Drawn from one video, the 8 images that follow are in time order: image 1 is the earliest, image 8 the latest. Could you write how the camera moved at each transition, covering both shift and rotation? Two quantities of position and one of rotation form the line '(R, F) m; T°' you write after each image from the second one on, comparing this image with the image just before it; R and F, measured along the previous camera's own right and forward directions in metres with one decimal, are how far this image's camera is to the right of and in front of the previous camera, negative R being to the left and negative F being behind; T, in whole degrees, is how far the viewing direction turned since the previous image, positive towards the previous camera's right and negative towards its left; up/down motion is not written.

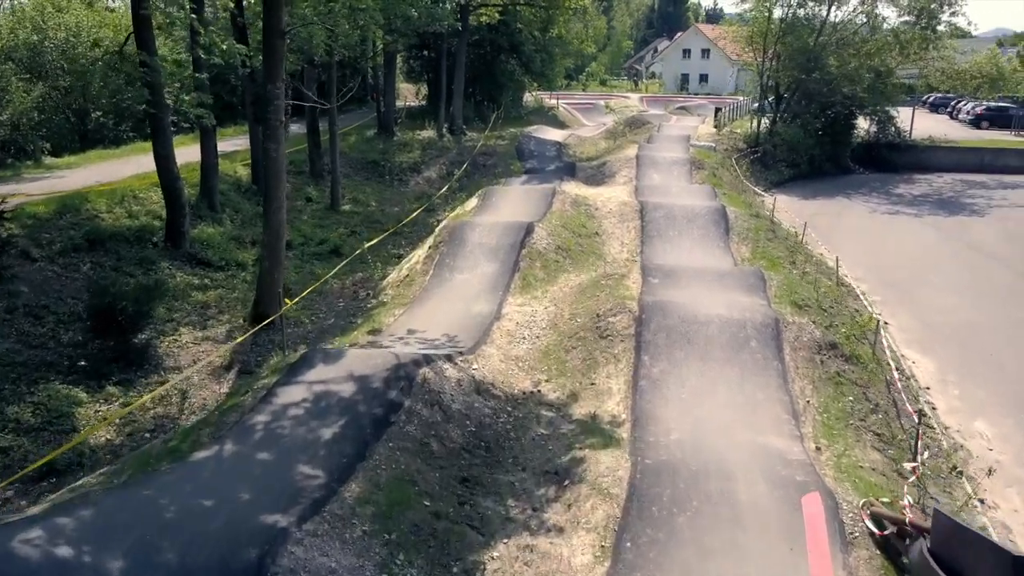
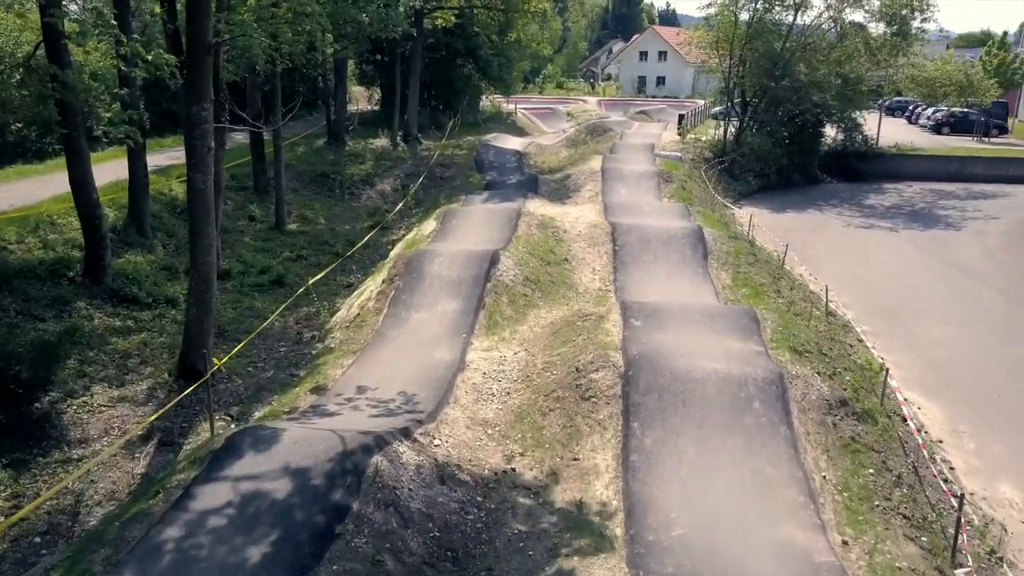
(-0.1, +1.4) m; +3°
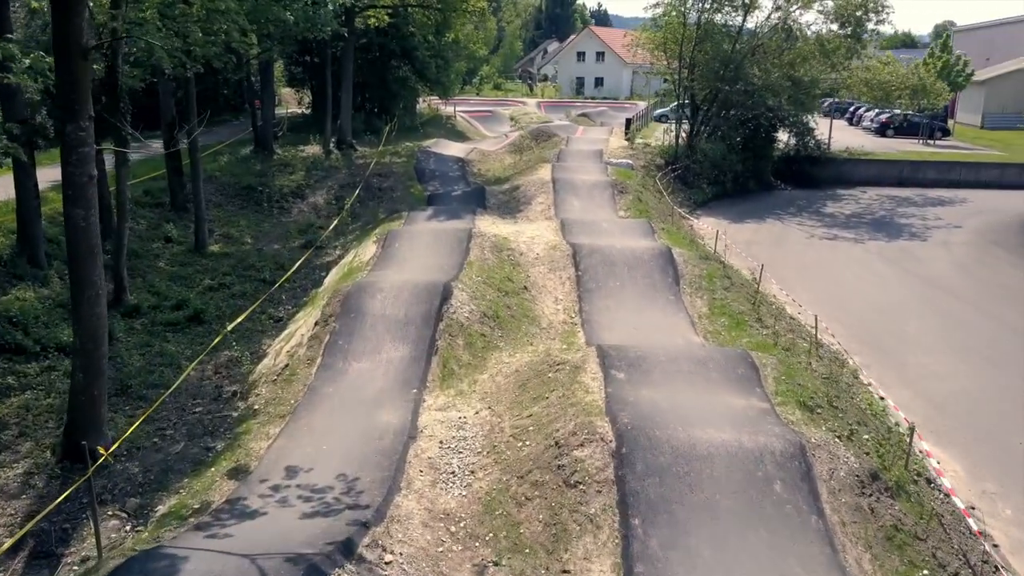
(-0.2, +1.7) m; +4°
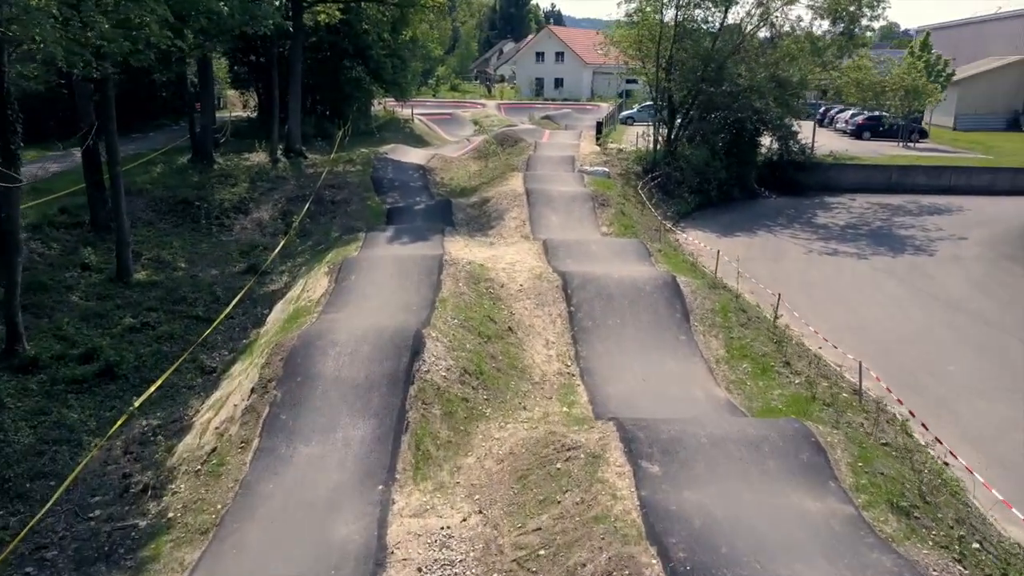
(-0.3, +2.2) m; +3°
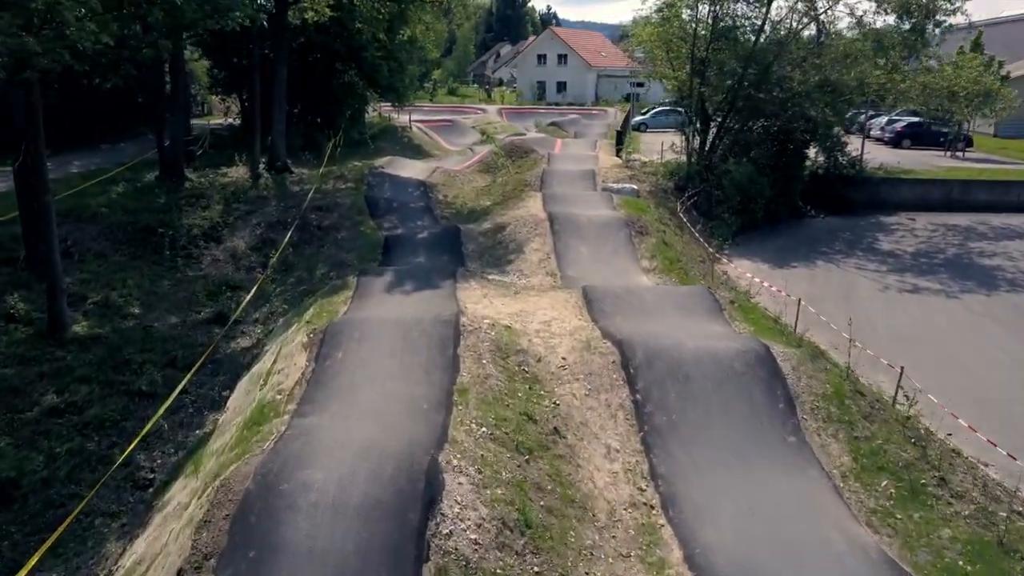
(-0.5, +3.1) m; 0°
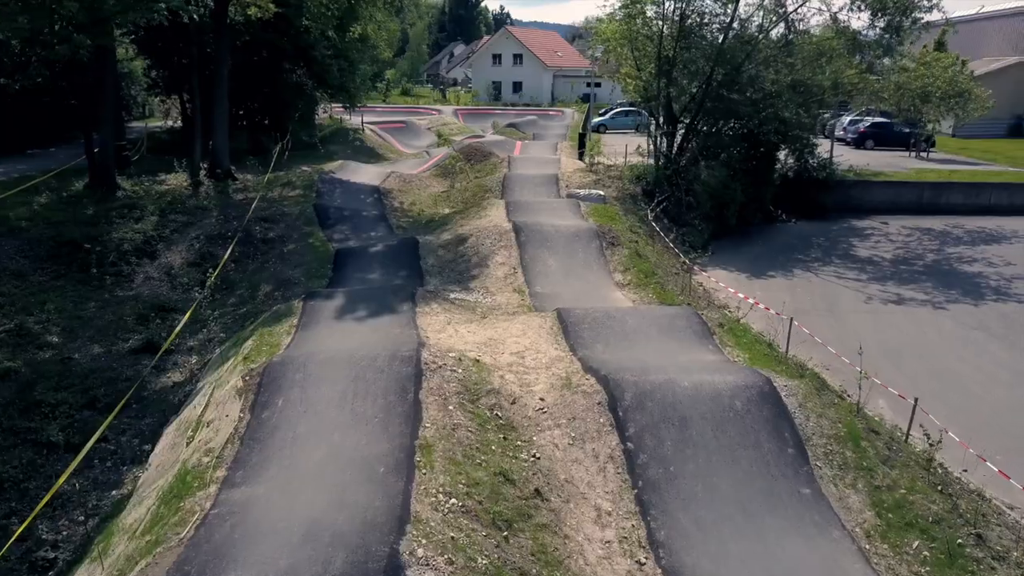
(-0.1, +1.2) m; +3°
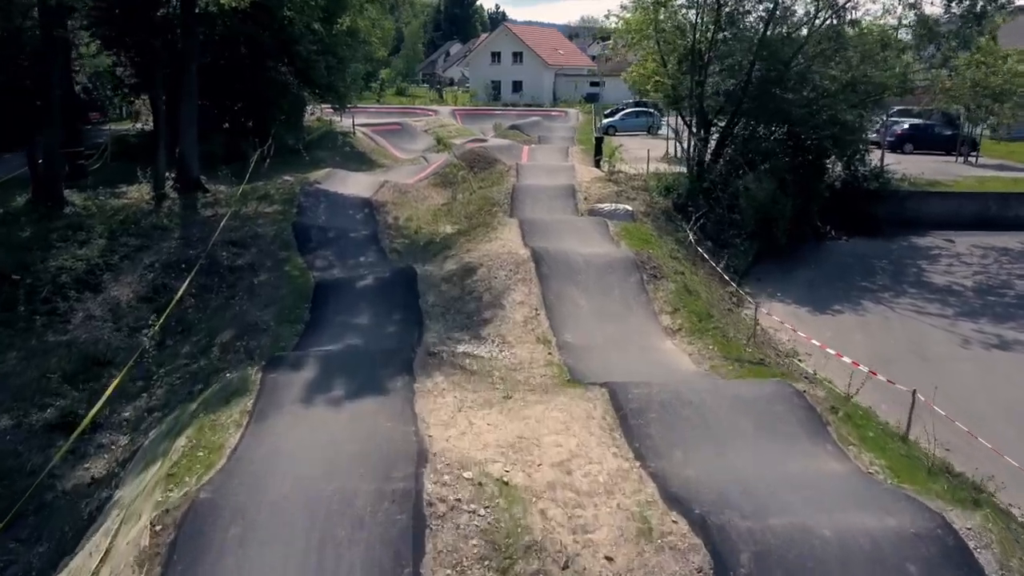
(-0.4, +2.8) m; 0°
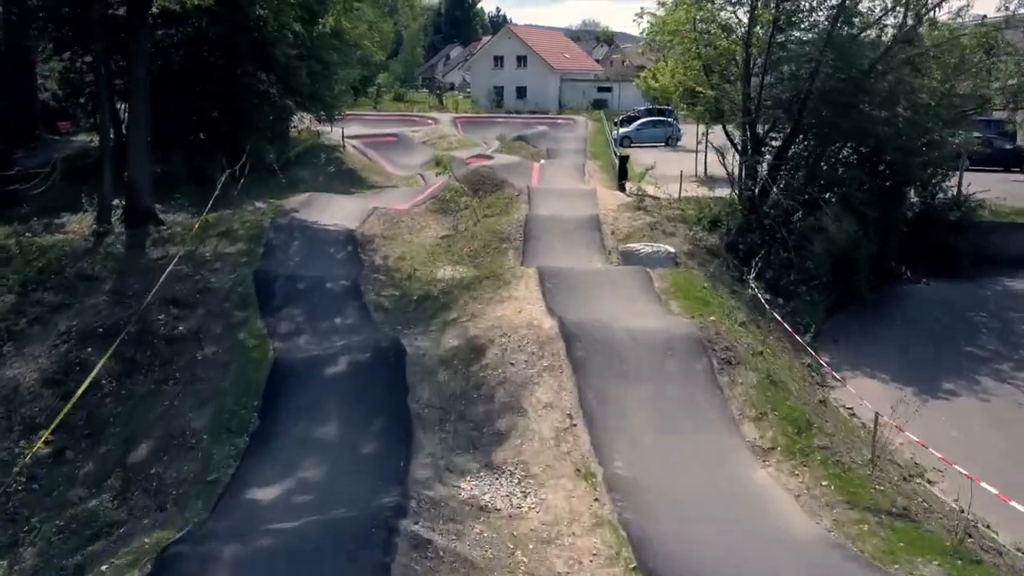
(-0.2, +3.3) m; 0°
